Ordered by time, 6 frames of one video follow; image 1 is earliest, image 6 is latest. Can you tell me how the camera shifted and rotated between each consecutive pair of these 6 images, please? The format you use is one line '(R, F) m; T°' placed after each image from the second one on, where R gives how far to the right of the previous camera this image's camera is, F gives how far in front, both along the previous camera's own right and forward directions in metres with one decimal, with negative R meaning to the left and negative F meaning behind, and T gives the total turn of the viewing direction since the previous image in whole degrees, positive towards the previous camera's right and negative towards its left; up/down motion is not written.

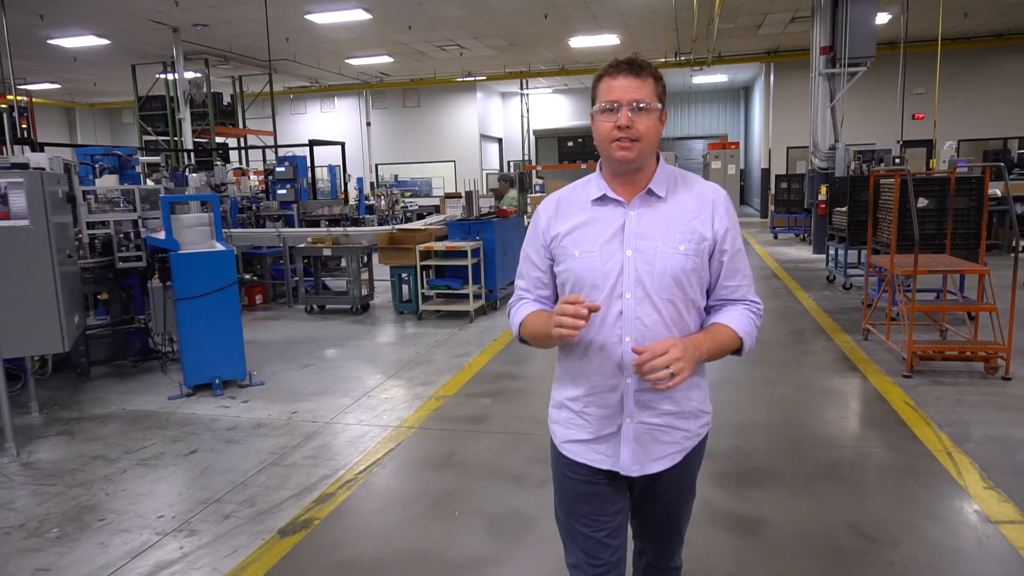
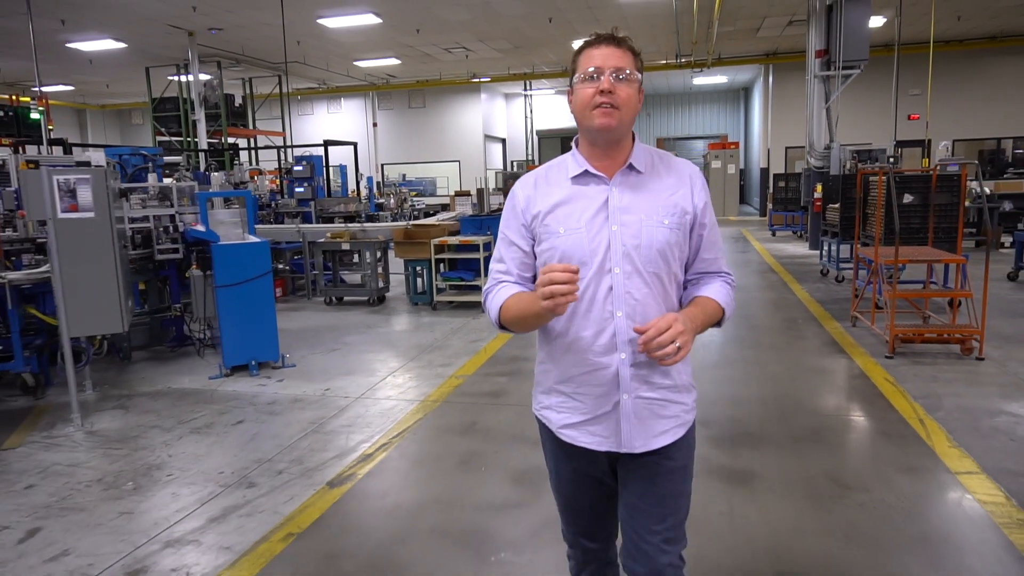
(-0.1, -0.4) m; 0°
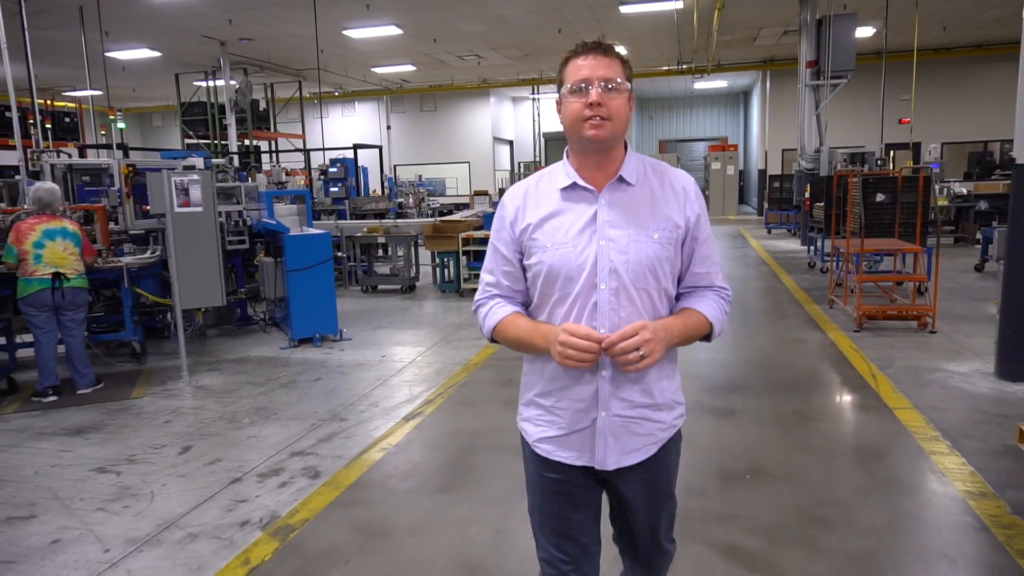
(-0.2, -0.9) m; 0°
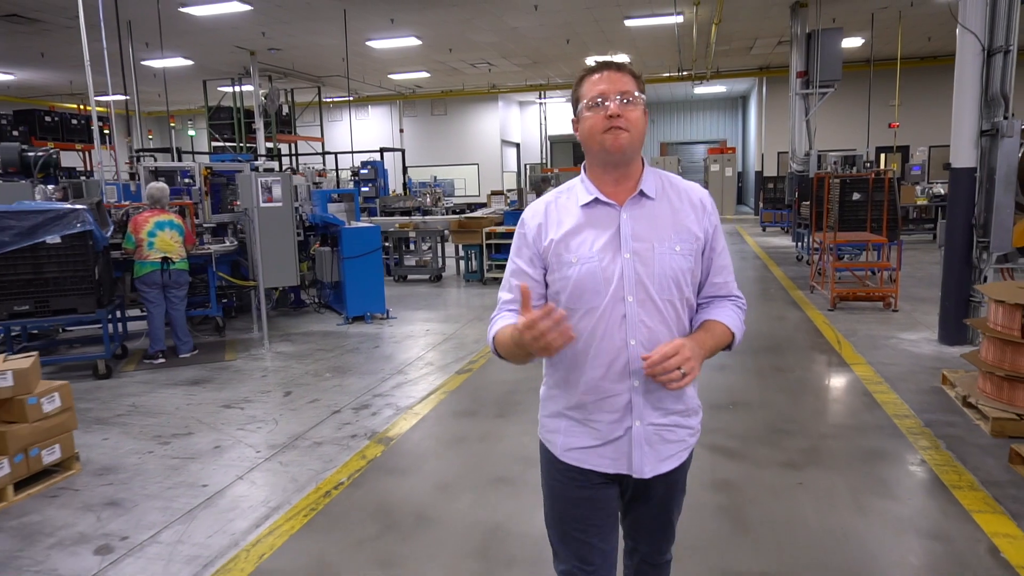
(-0.2, -1.0) m; 0°
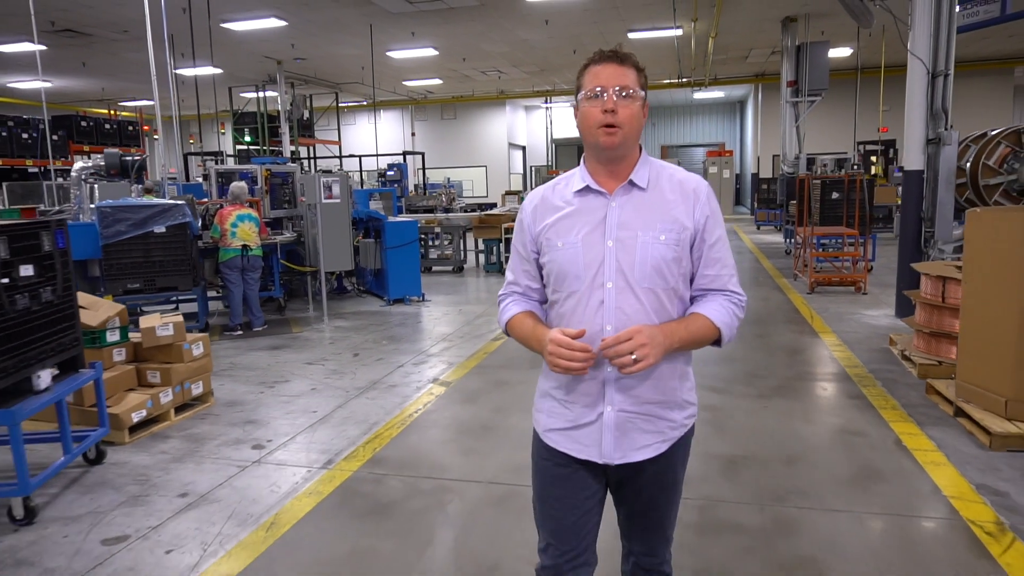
(-0.2, -1.0) m; 0°
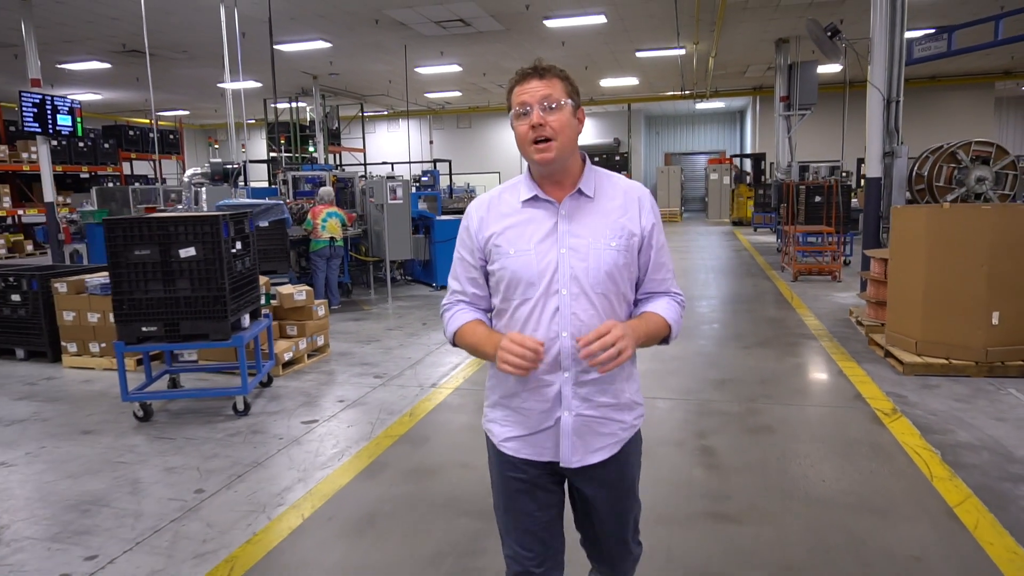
(-0.3, -1.4) m; 0°
